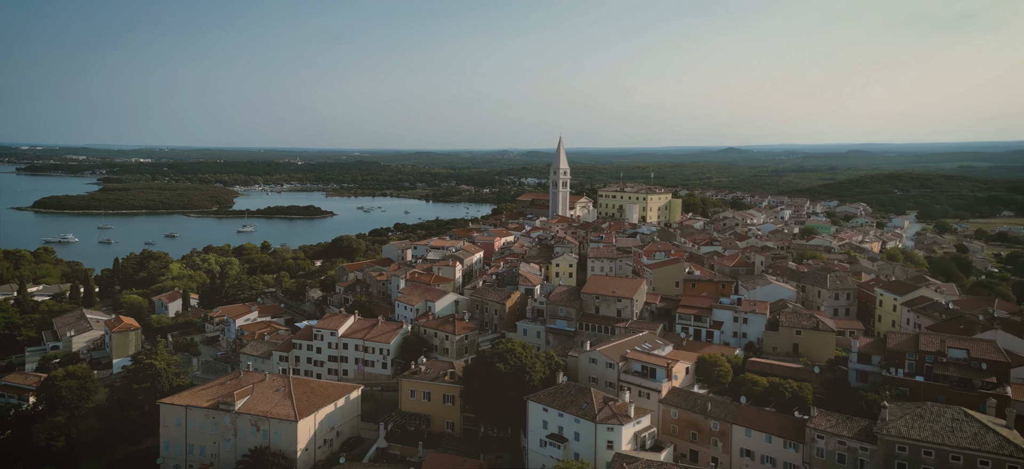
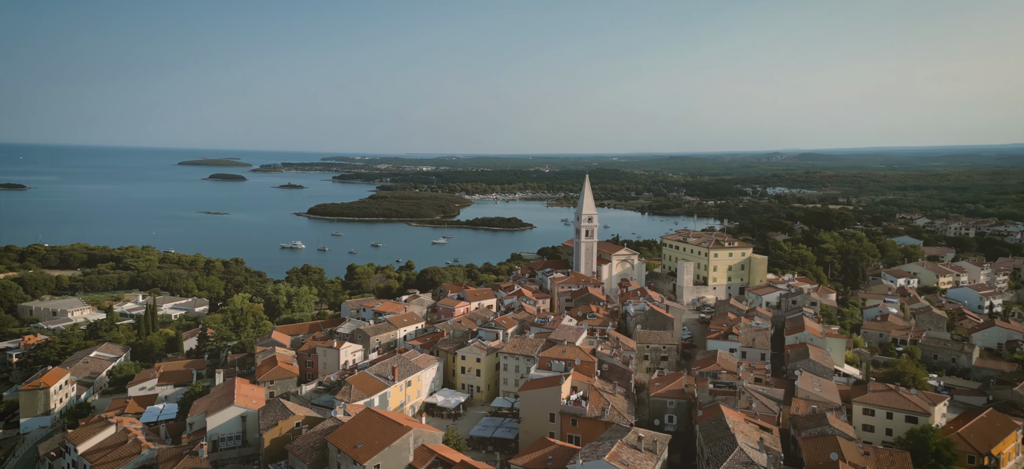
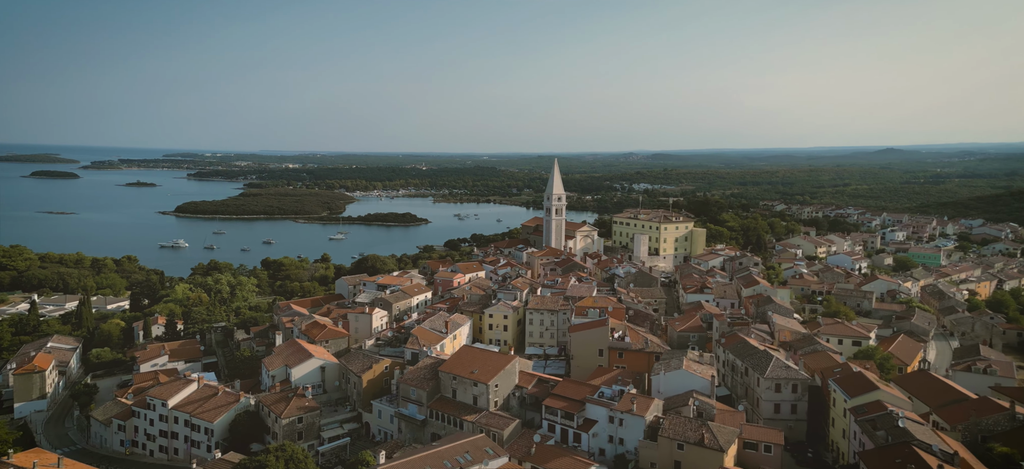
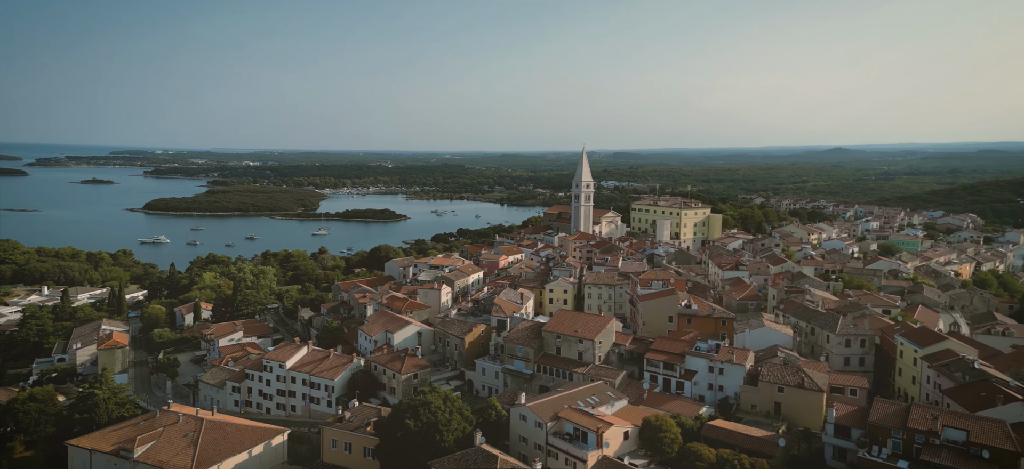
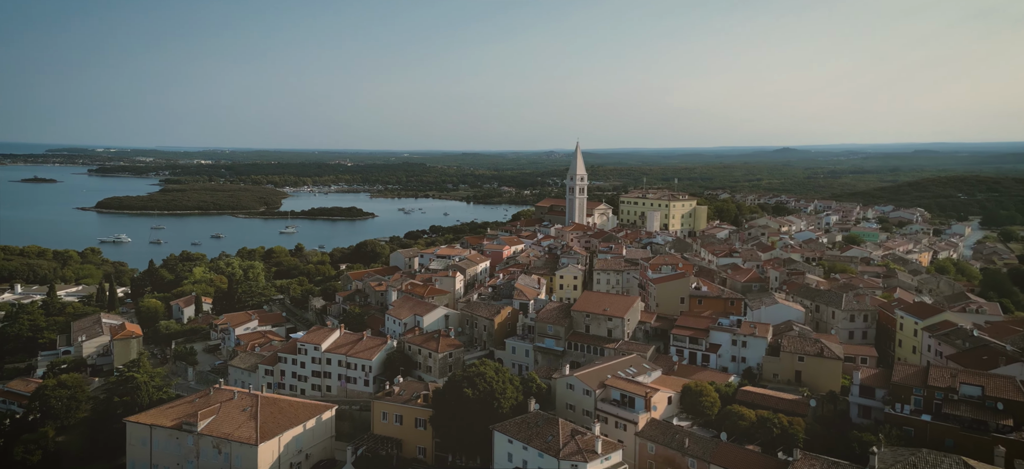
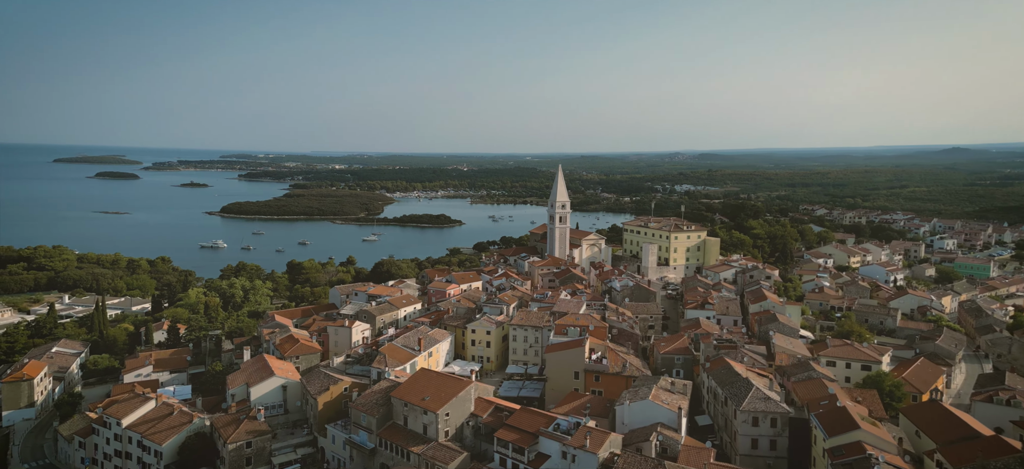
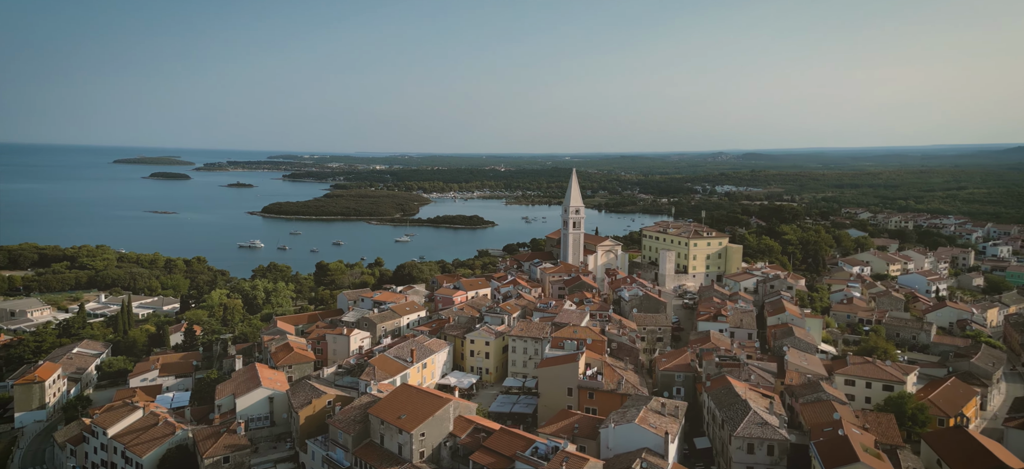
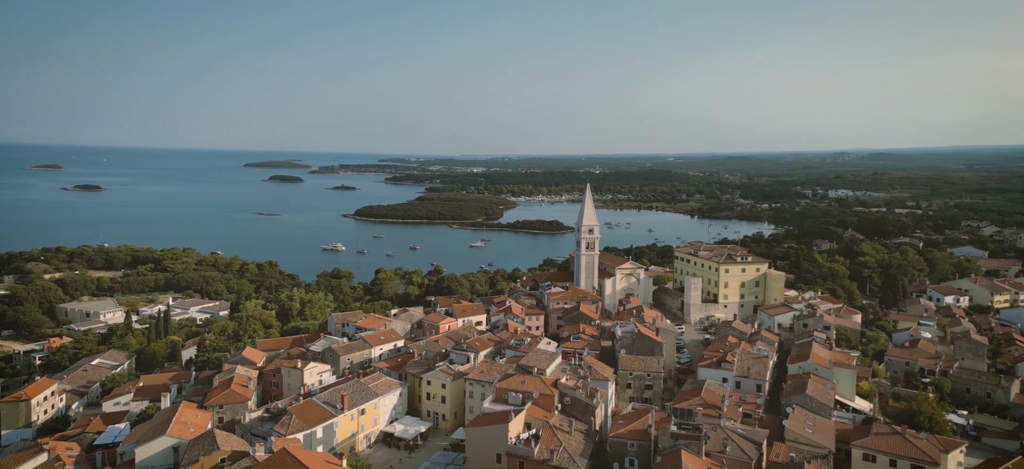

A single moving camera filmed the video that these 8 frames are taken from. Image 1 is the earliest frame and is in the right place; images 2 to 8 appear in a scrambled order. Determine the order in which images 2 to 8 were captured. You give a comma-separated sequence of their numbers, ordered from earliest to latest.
5, 4, 3, 6, 7, 2, 8
